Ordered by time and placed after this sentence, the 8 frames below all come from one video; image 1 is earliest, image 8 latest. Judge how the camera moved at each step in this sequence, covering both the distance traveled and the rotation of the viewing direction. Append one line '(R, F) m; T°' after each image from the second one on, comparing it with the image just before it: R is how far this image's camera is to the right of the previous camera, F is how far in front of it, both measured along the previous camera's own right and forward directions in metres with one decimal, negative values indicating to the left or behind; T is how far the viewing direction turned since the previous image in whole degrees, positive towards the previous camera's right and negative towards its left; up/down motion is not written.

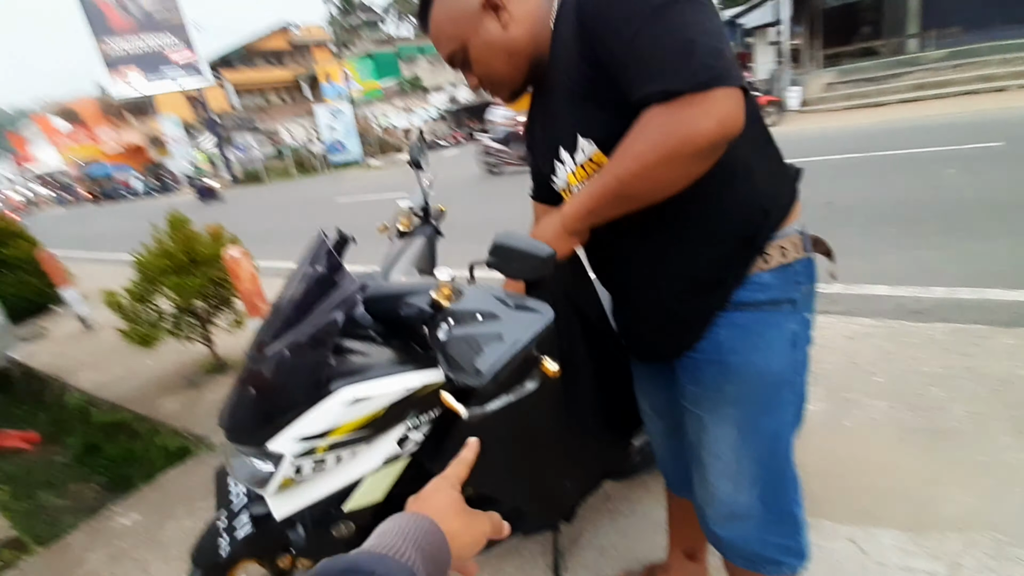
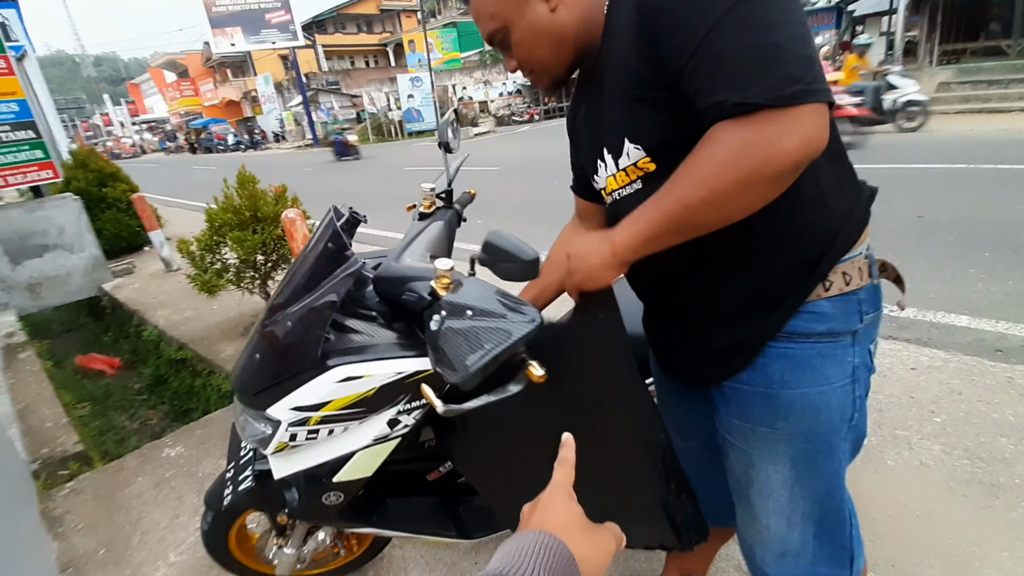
(+0.1, 0.0) m; -7°
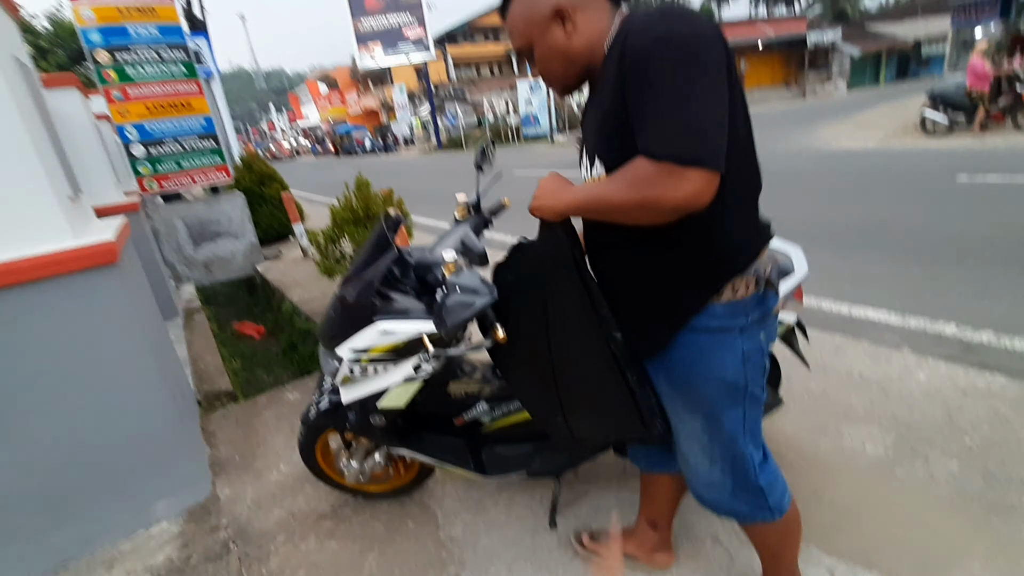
(+0.4, -0.4) m; -12°
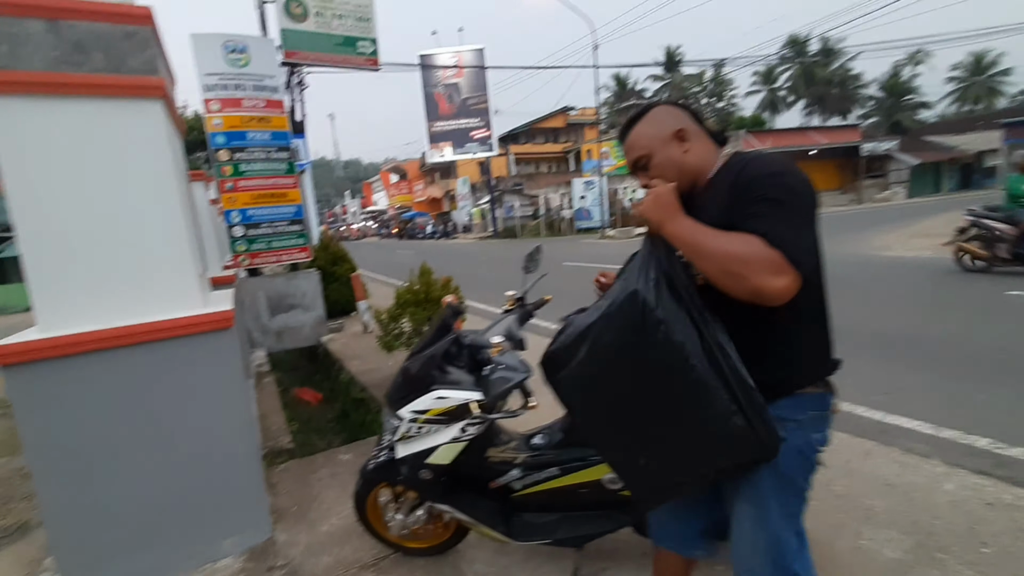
(+0.1, -0.4) m; -6°
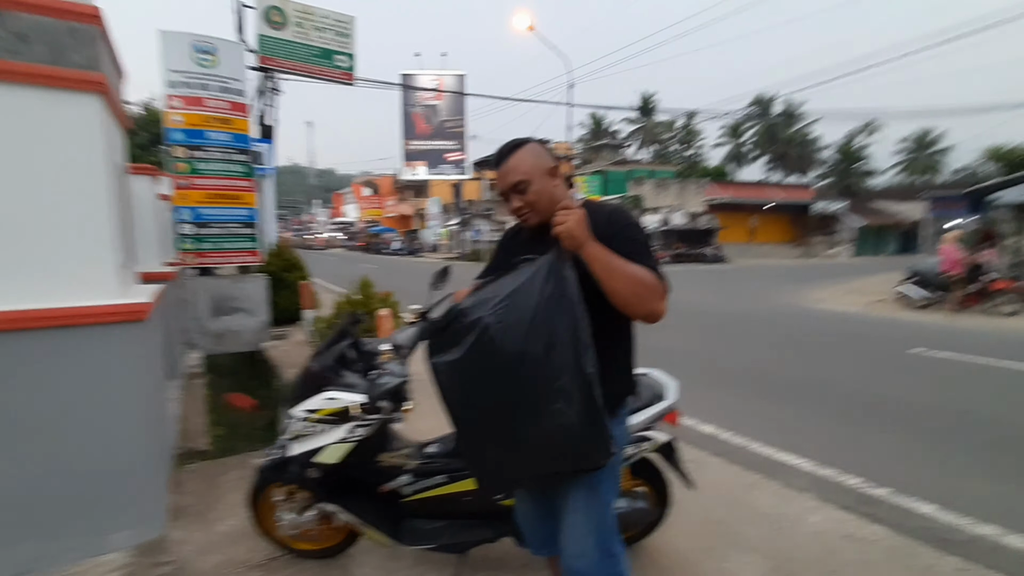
(+0.3, -0.2) m; +4°
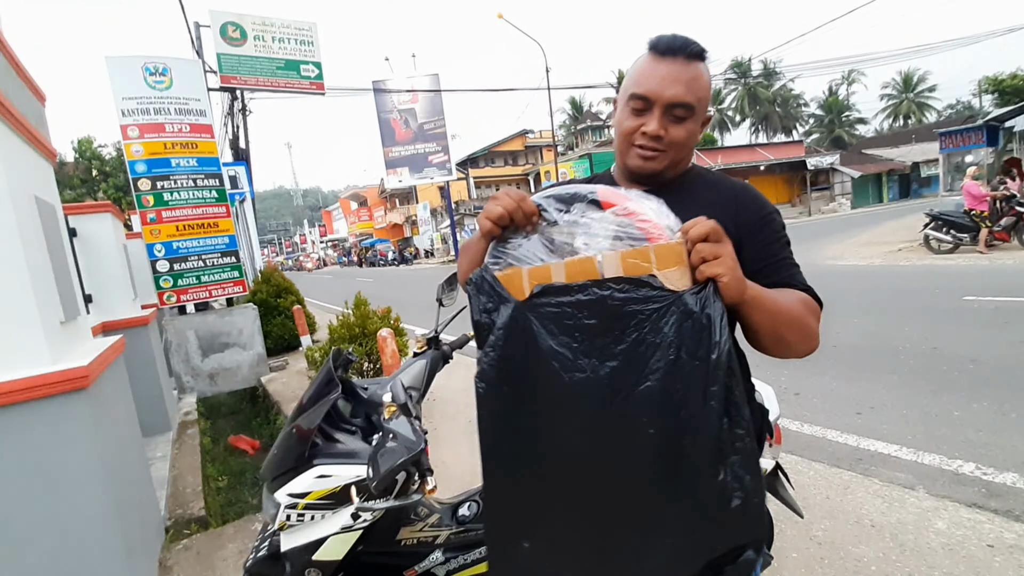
(-0.1, +0.6) m; 0°
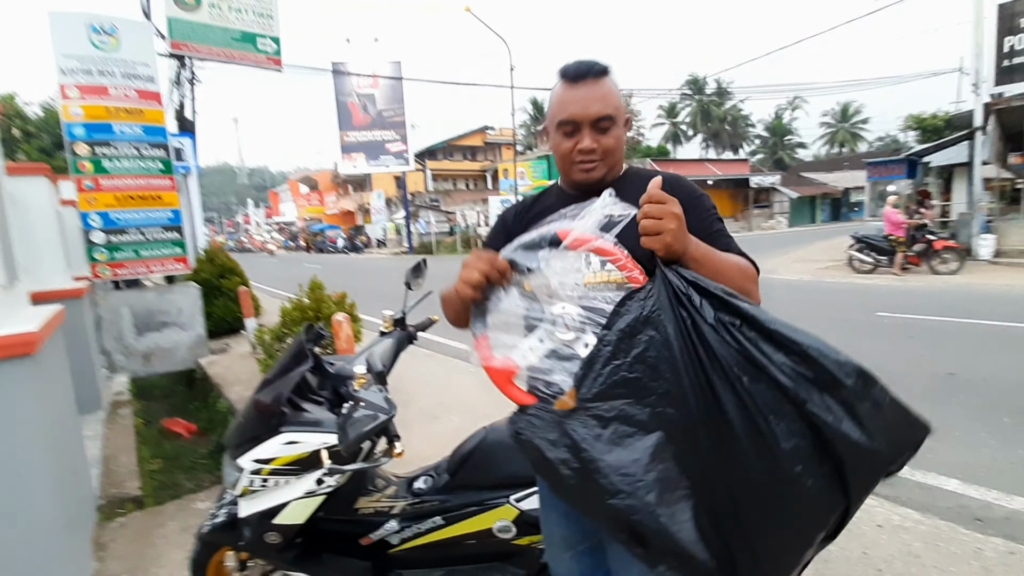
(-0.1, -0.1) m; +6°
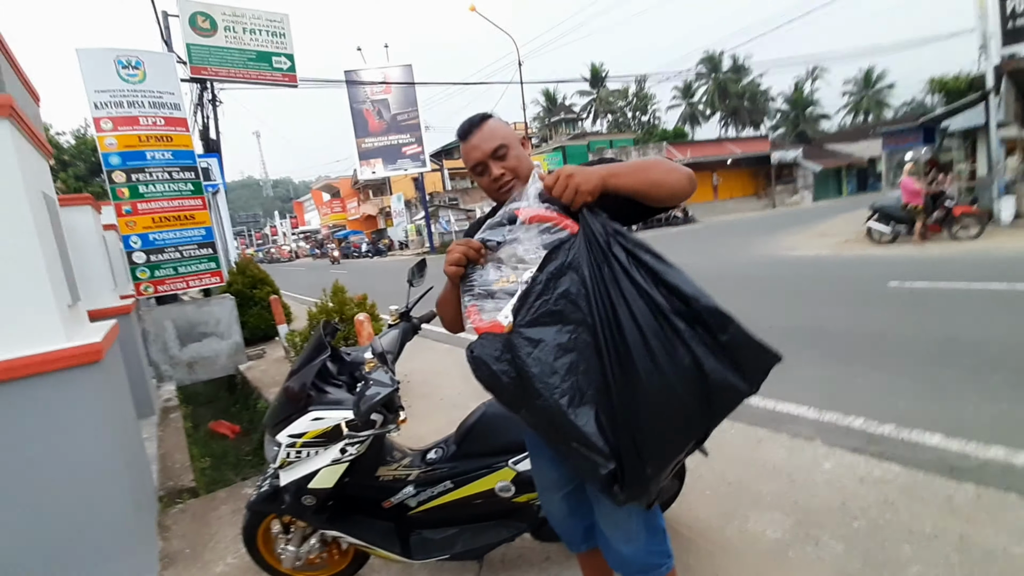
(+0.2, -0.3) m; -3°
